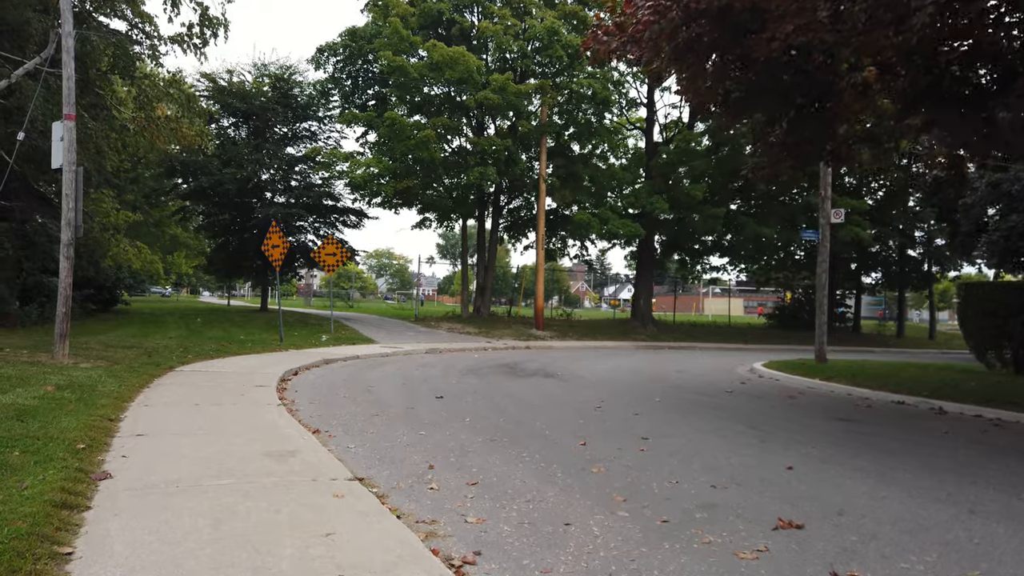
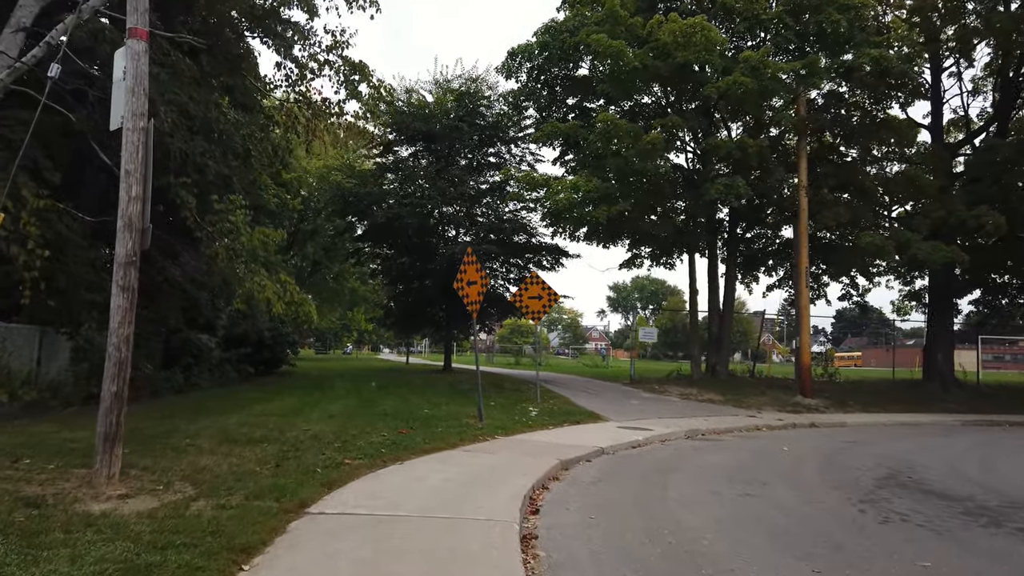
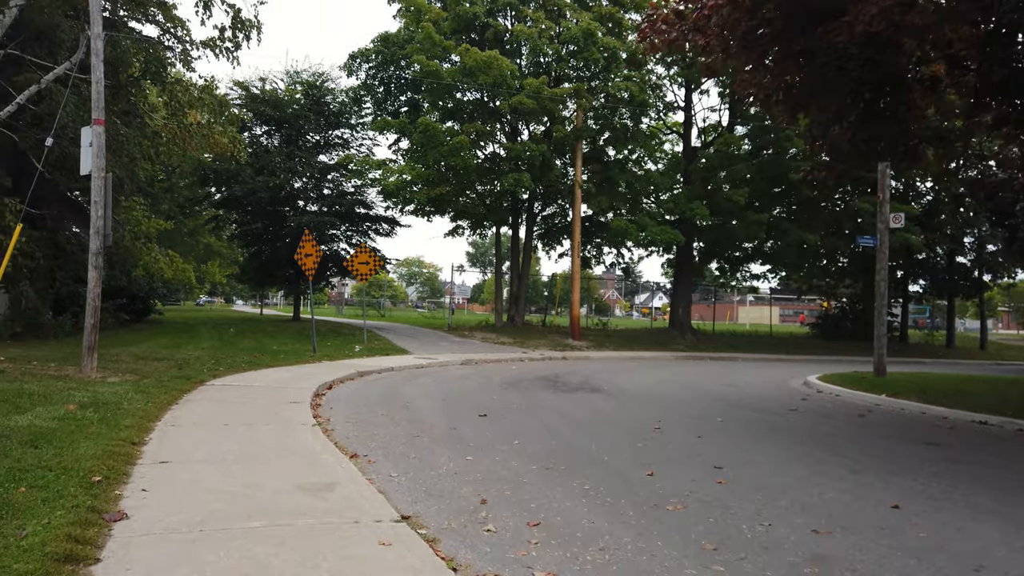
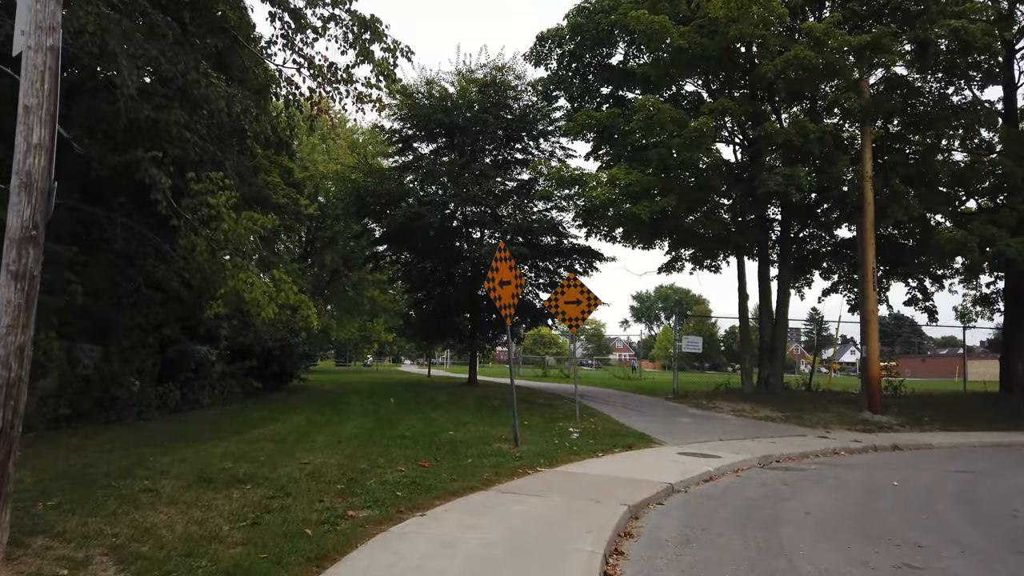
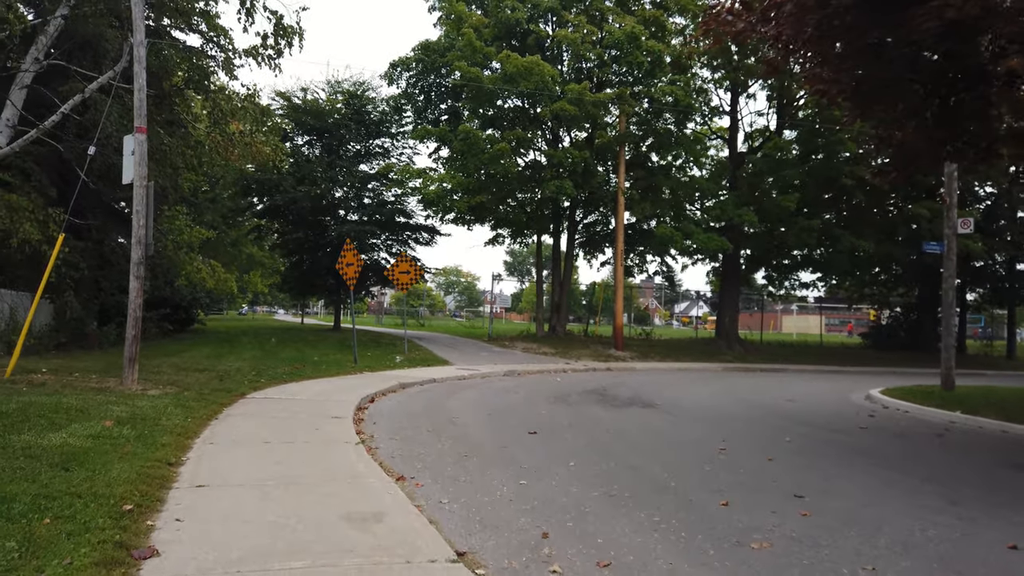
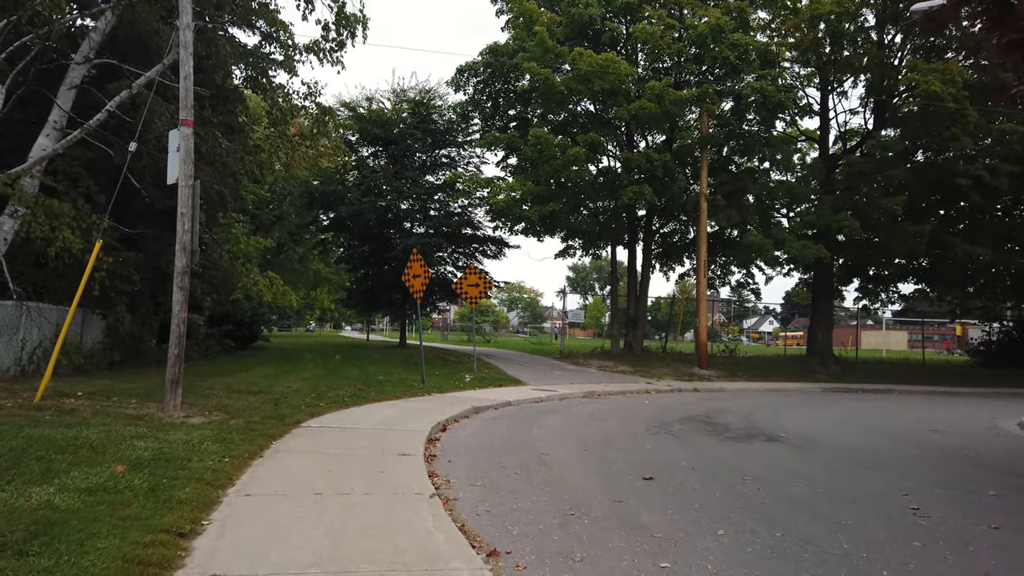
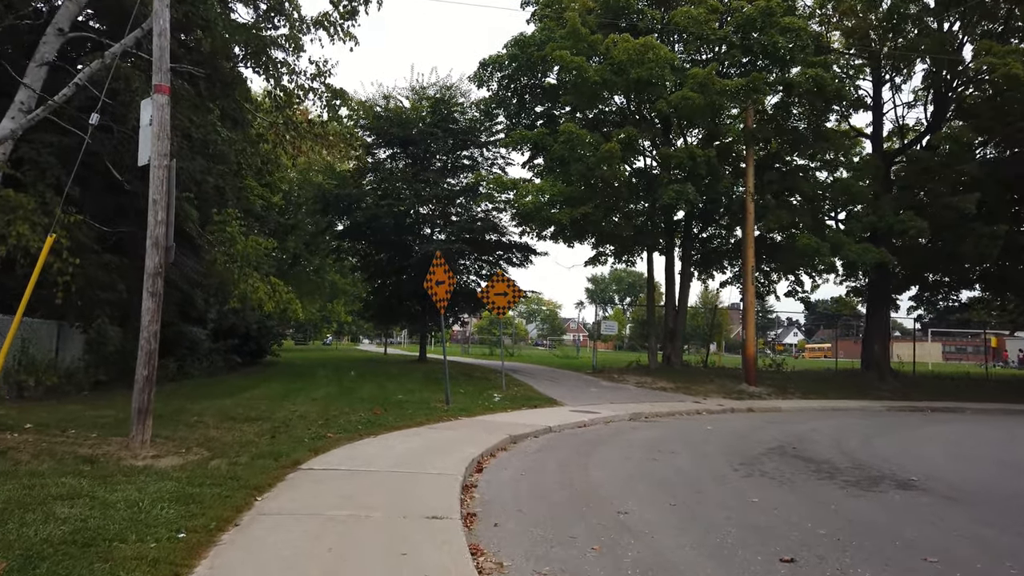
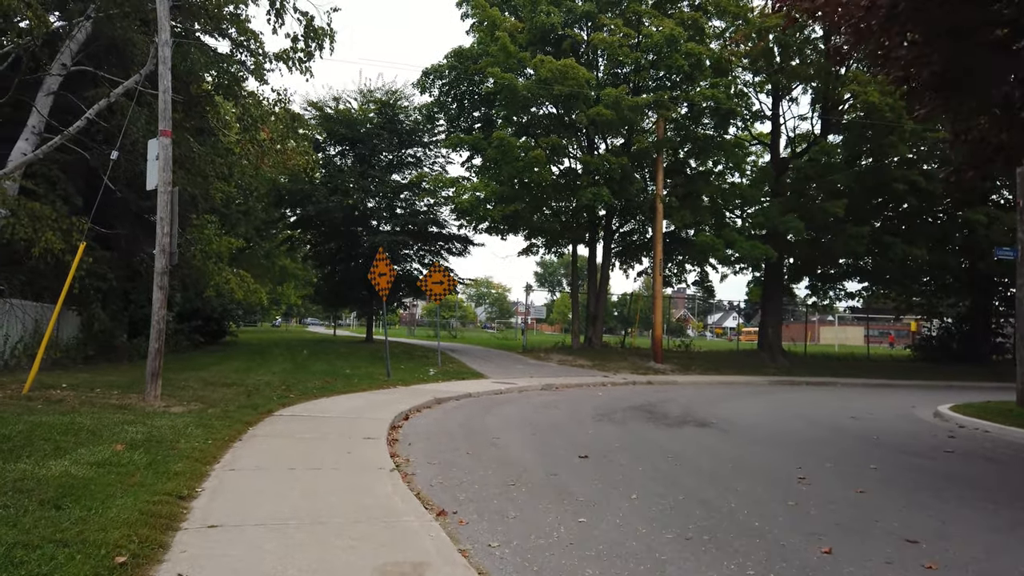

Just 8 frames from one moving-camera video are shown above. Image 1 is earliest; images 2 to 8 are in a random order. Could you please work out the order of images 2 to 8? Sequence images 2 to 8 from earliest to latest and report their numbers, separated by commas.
3, 5, 8, 6, 7, 2, 4
